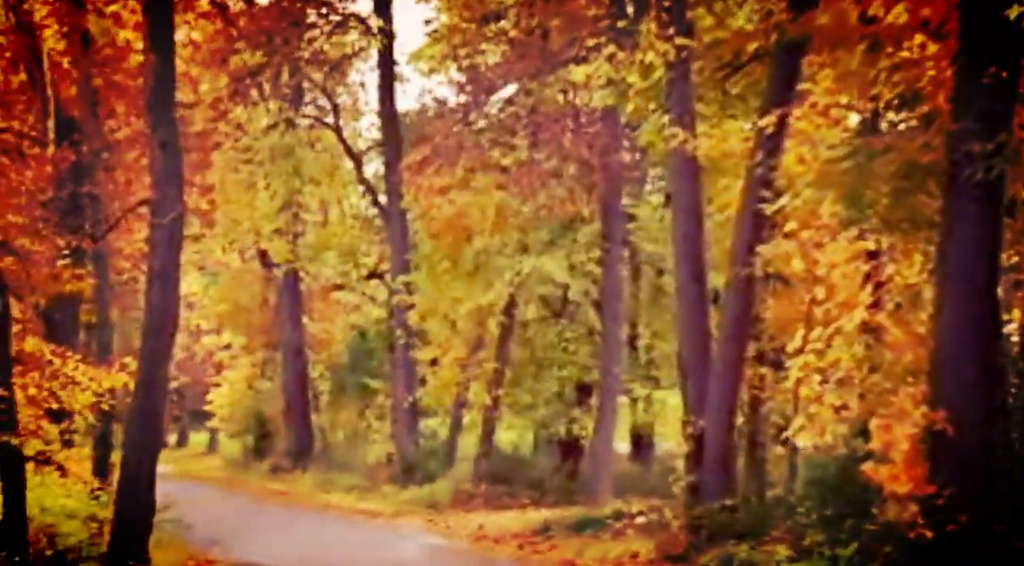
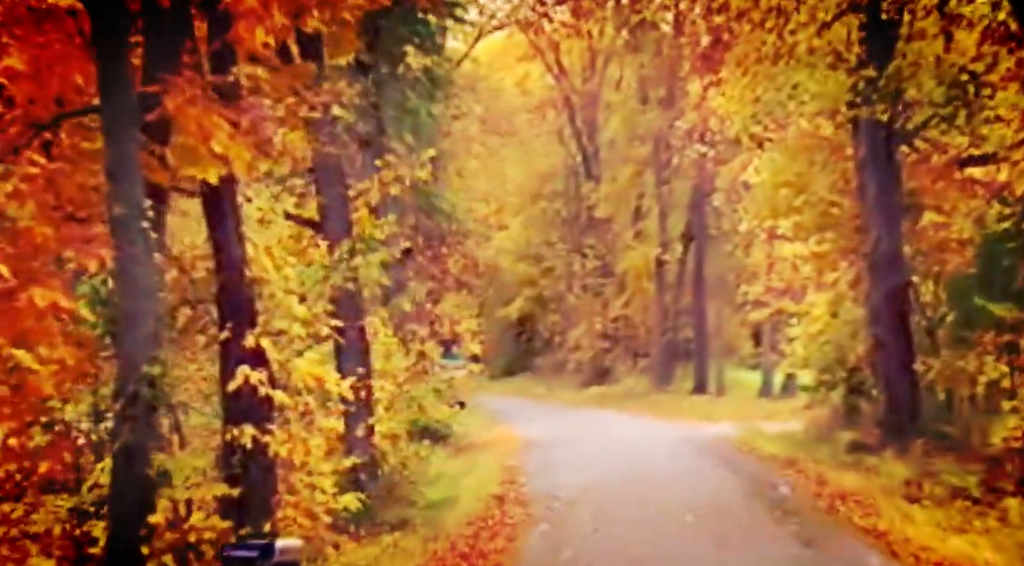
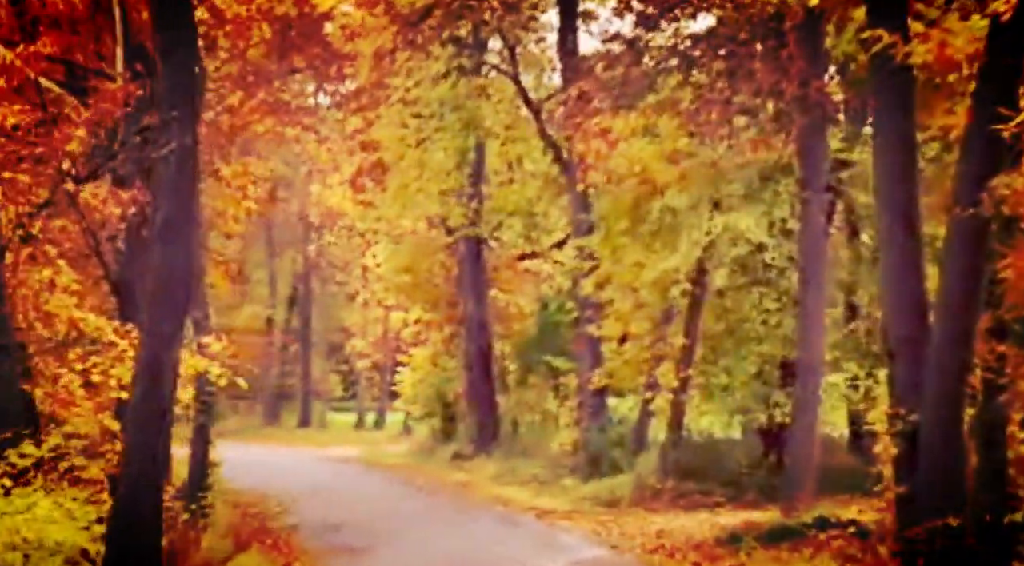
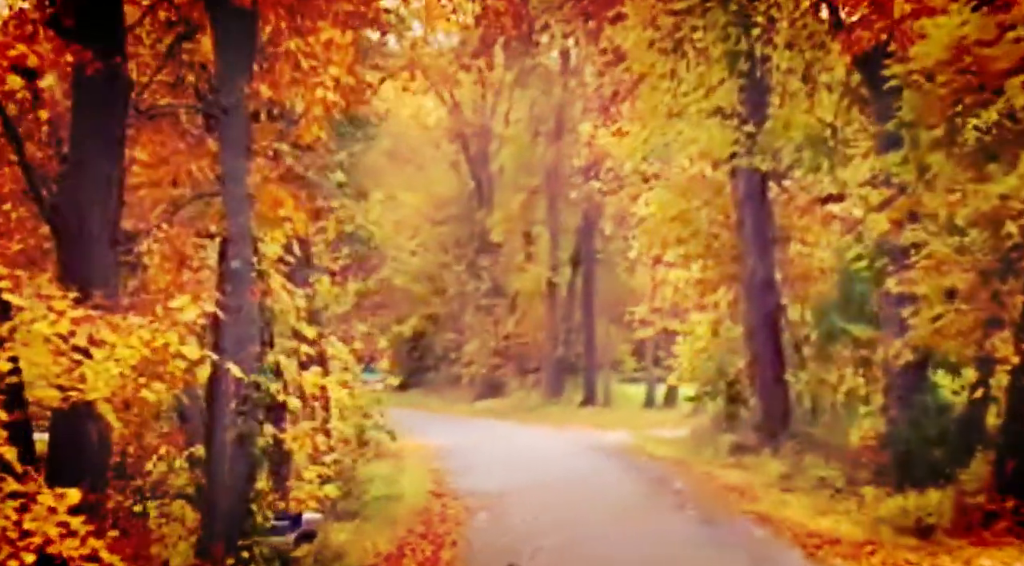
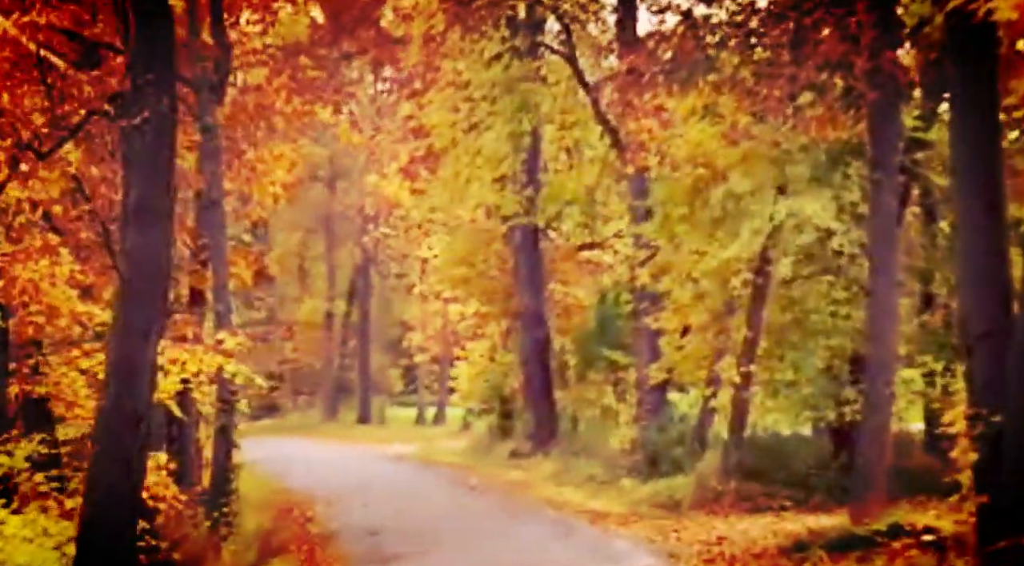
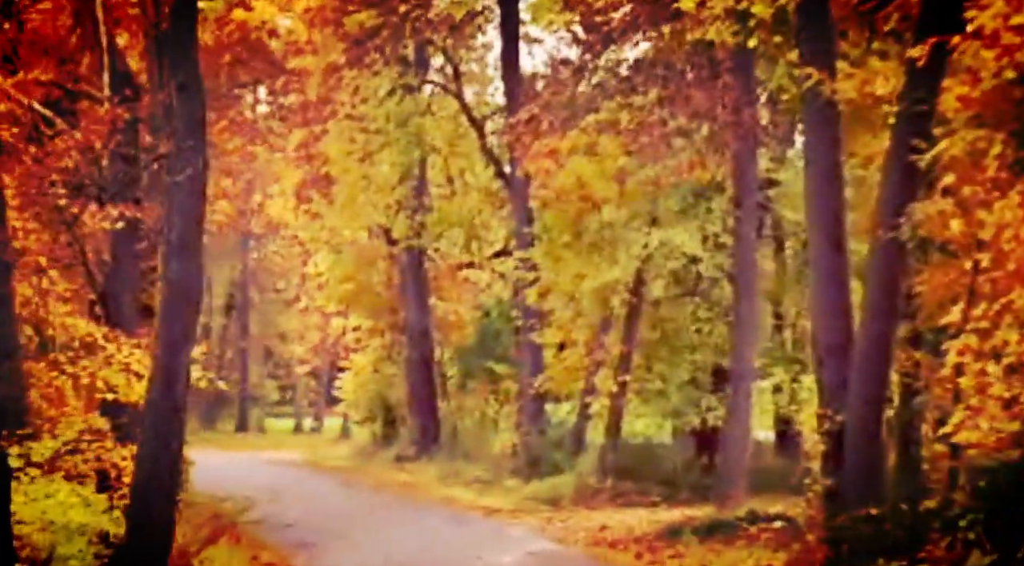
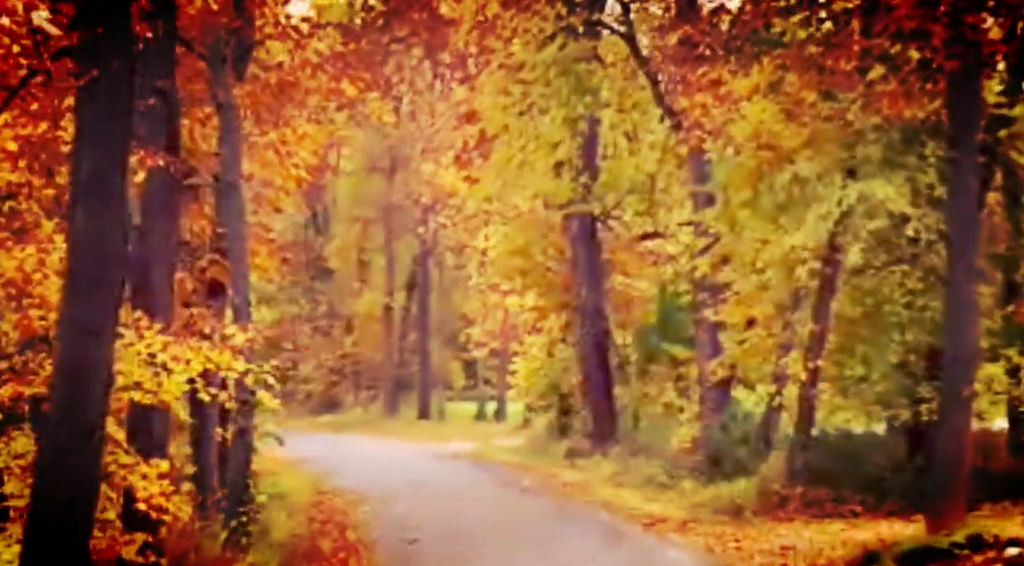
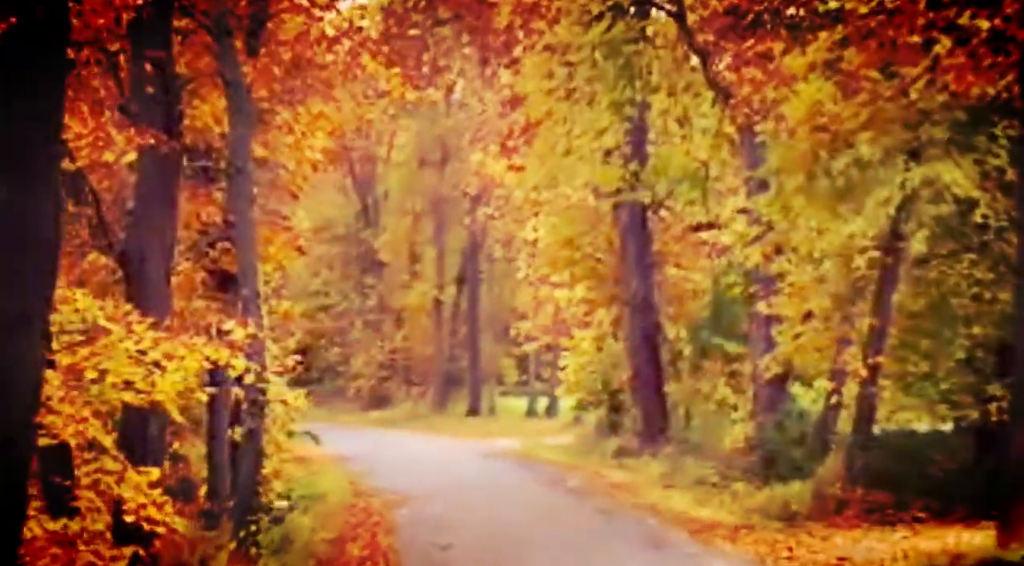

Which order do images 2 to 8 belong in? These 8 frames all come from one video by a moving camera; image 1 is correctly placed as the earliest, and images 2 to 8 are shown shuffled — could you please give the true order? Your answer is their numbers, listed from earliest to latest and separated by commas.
6, 3, 5, 7, 8, 4, 2
